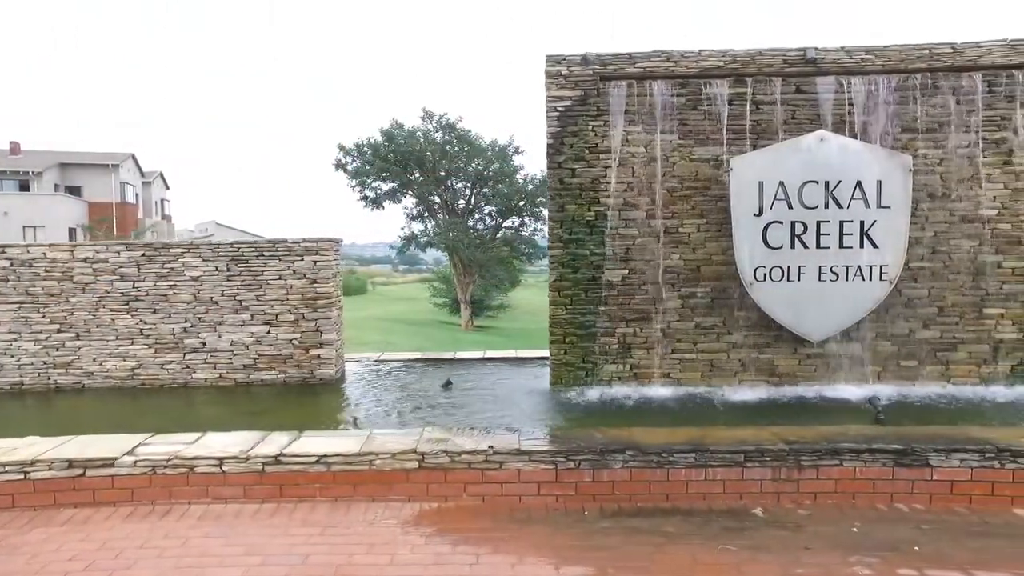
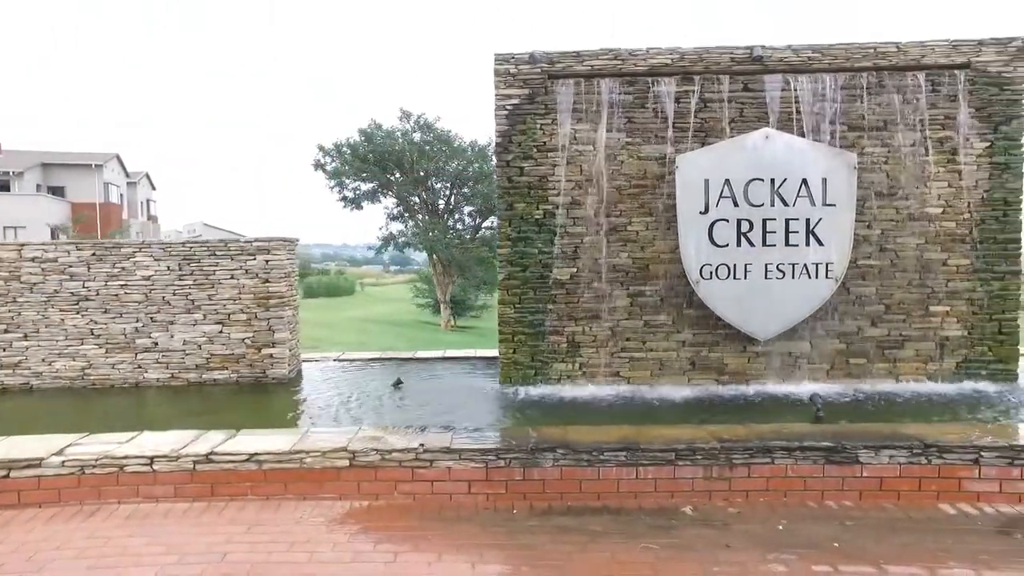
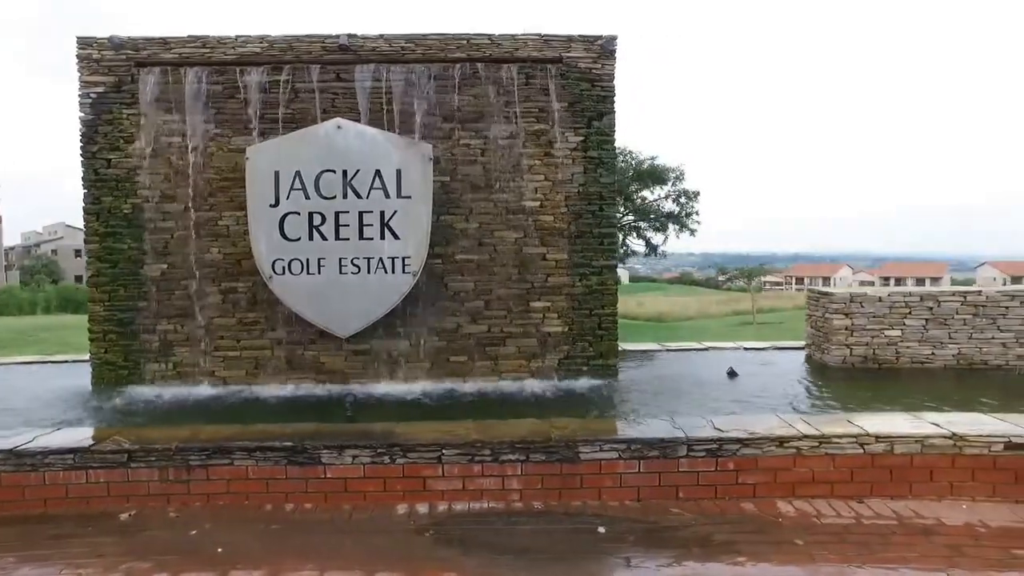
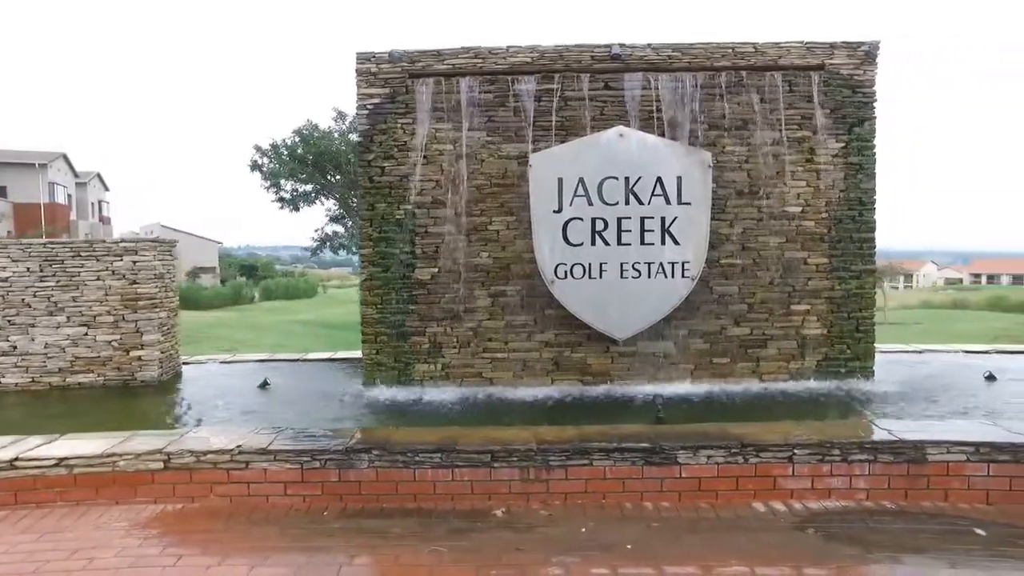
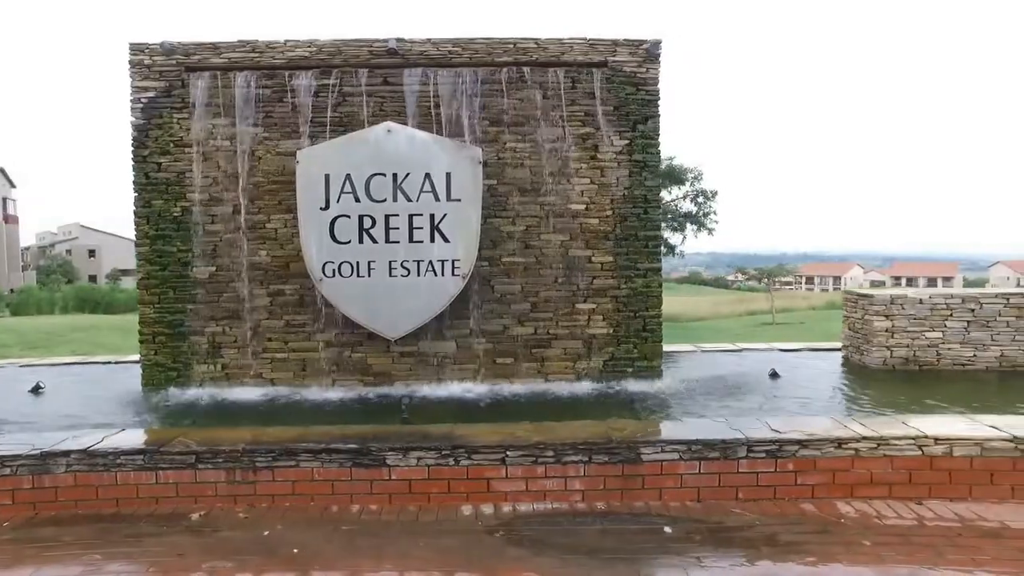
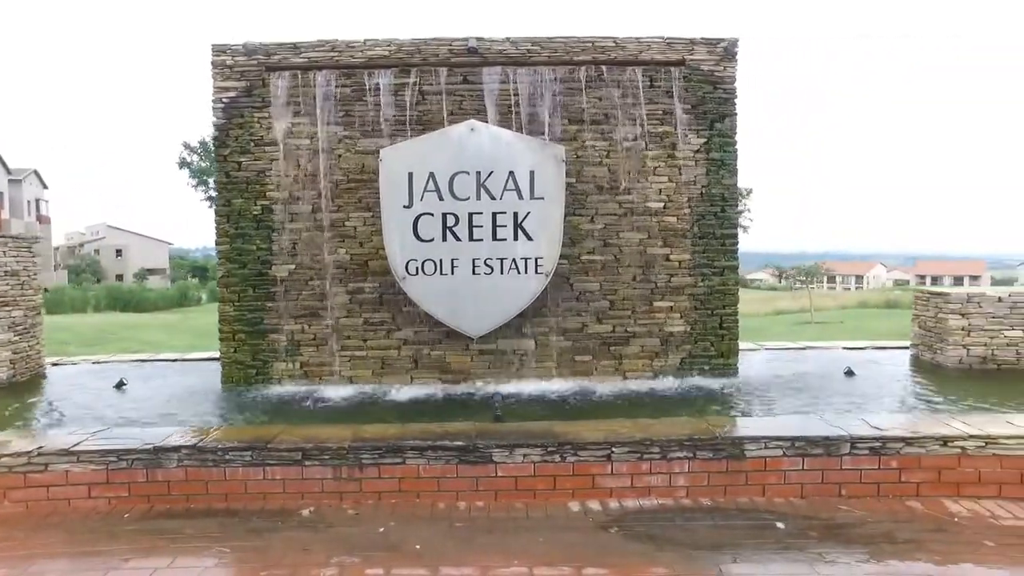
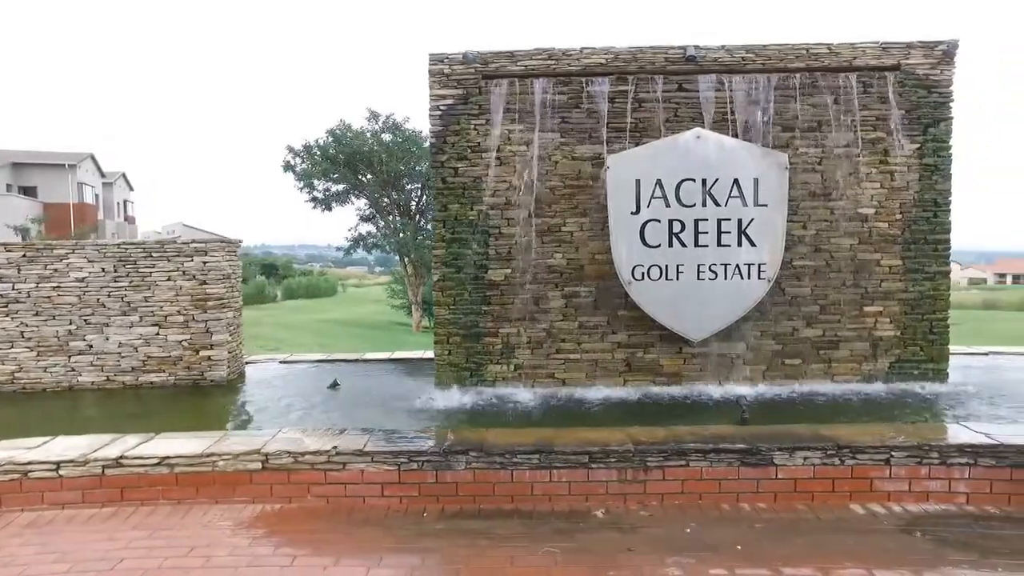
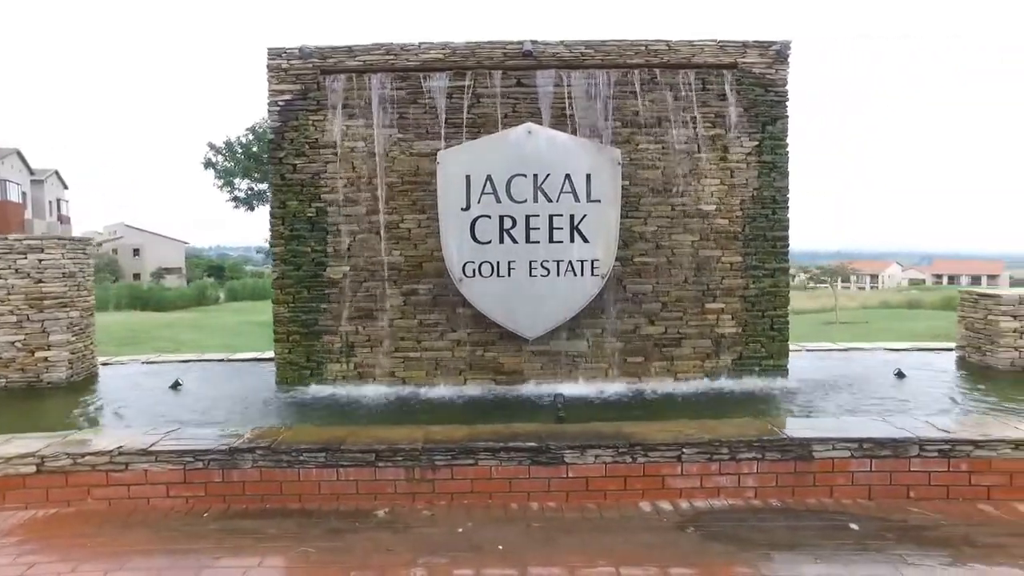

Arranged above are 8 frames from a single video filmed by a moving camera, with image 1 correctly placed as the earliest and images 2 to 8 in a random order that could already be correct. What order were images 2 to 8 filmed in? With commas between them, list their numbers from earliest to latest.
2, 7, 4, 8, 6, 5, 3
